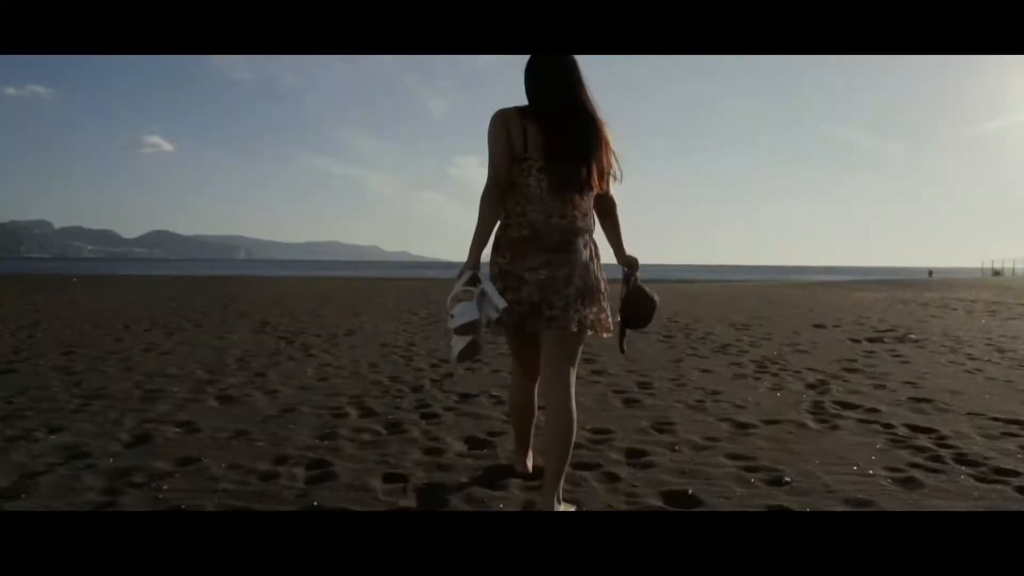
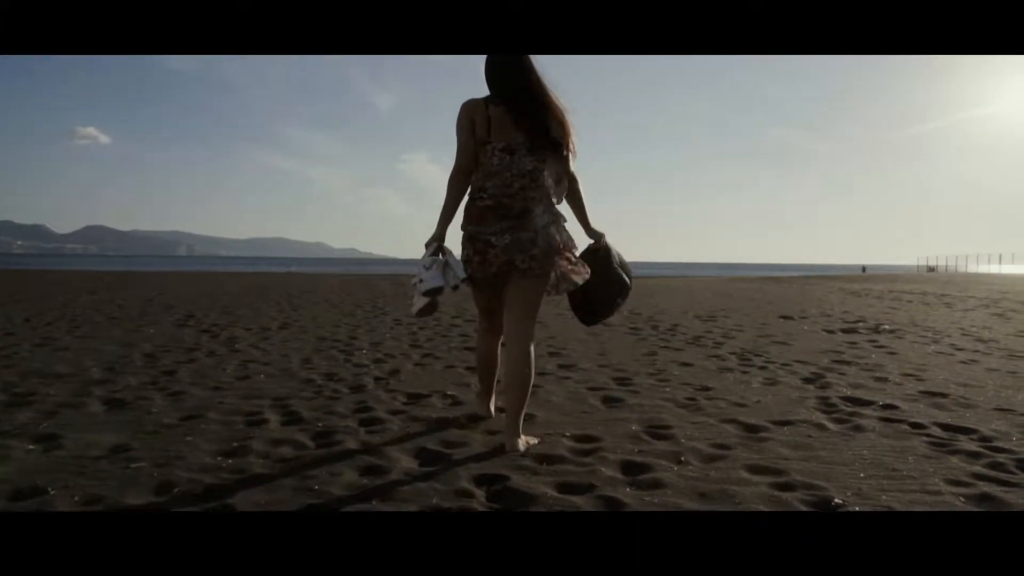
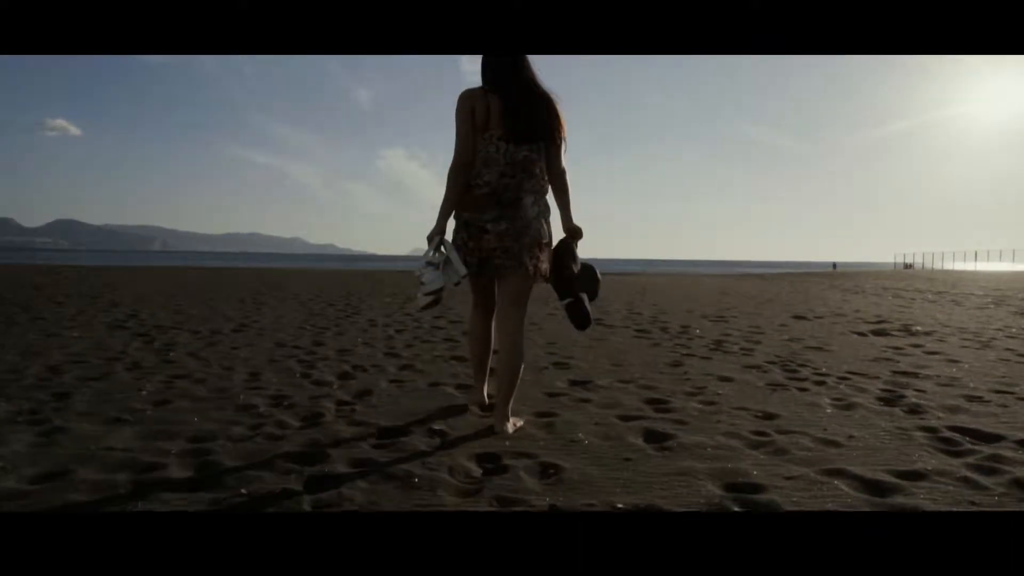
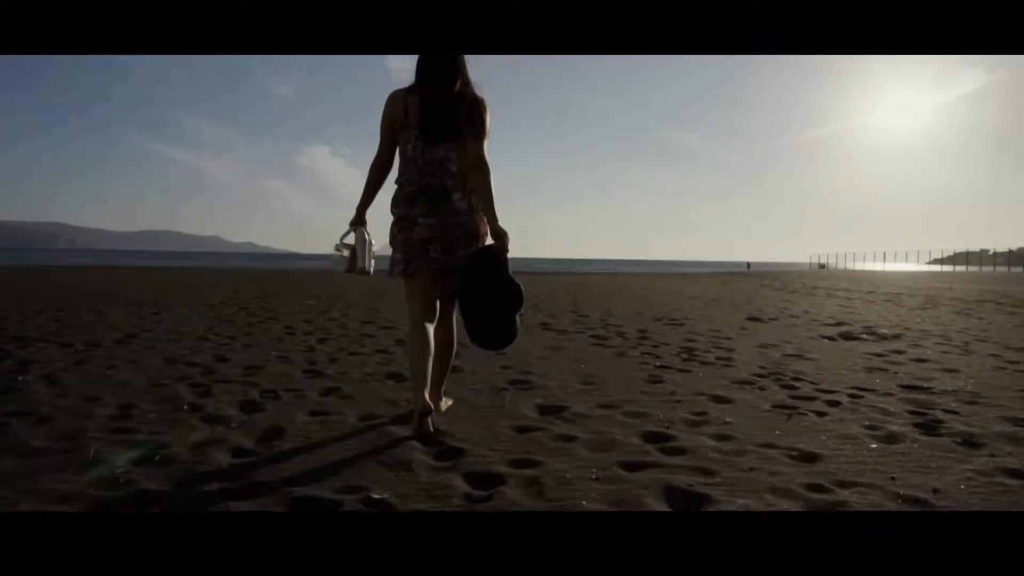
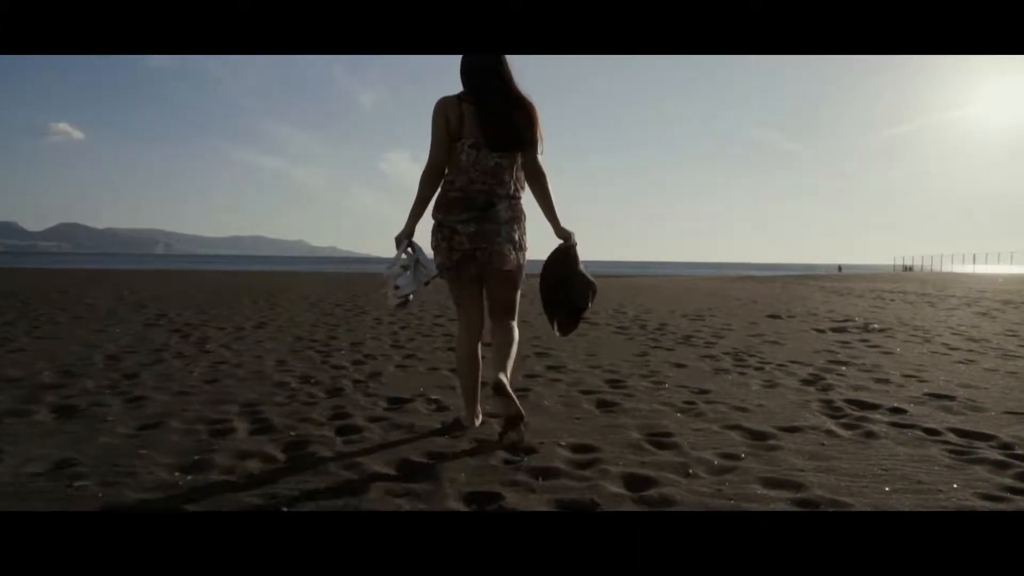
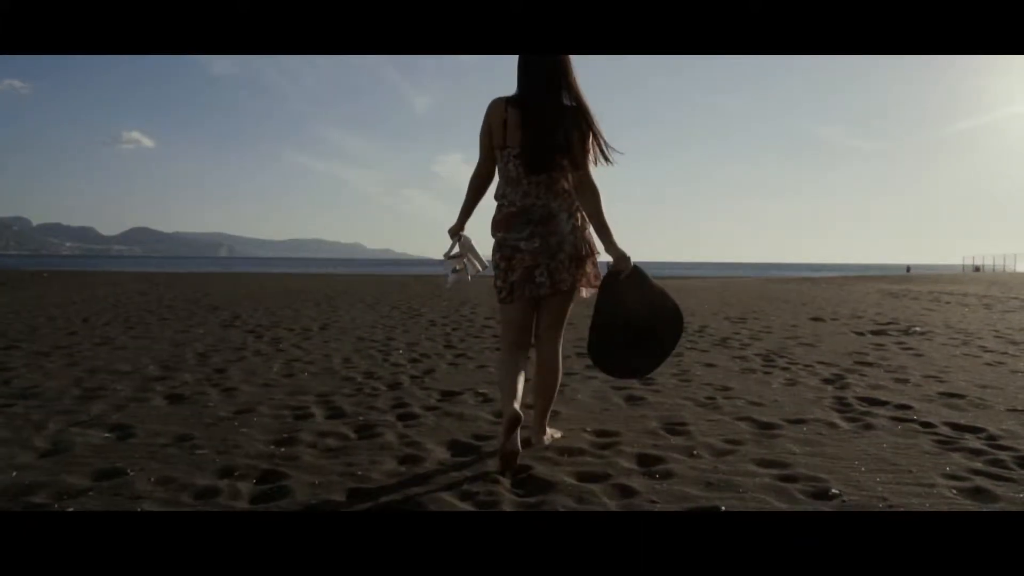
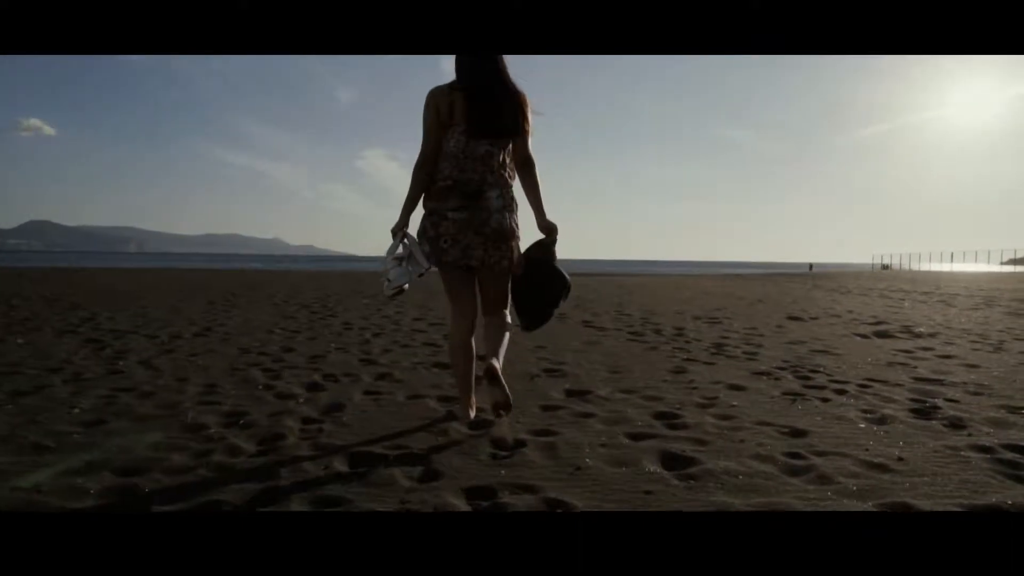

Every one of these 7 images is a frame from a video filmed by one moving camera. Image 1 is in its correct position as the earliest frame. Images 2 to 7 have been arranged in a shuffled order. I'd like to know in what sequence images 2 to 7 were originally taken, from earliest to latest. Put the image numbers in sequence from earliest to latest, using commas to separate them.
6, 2, 5, 3, 7, 4
